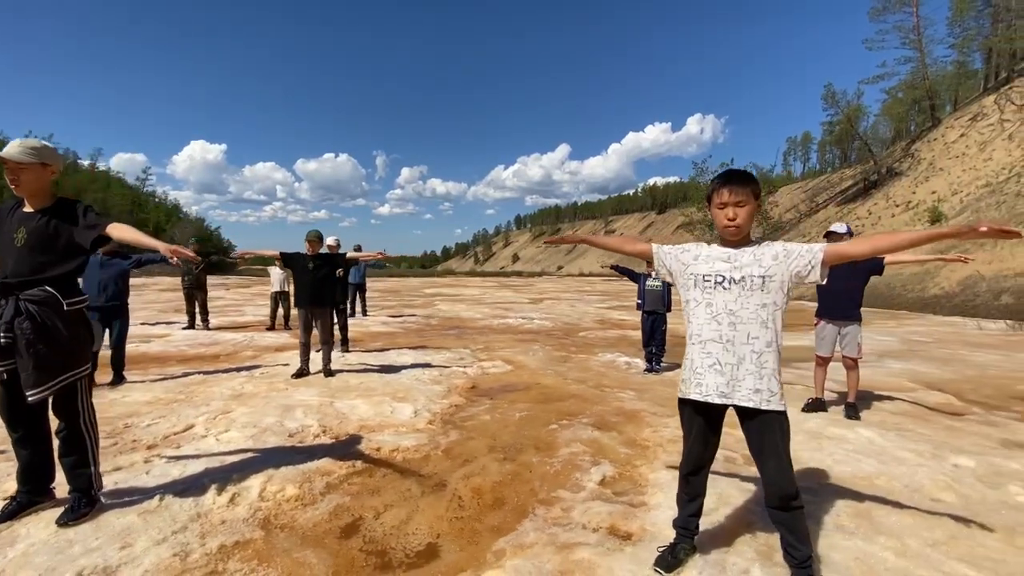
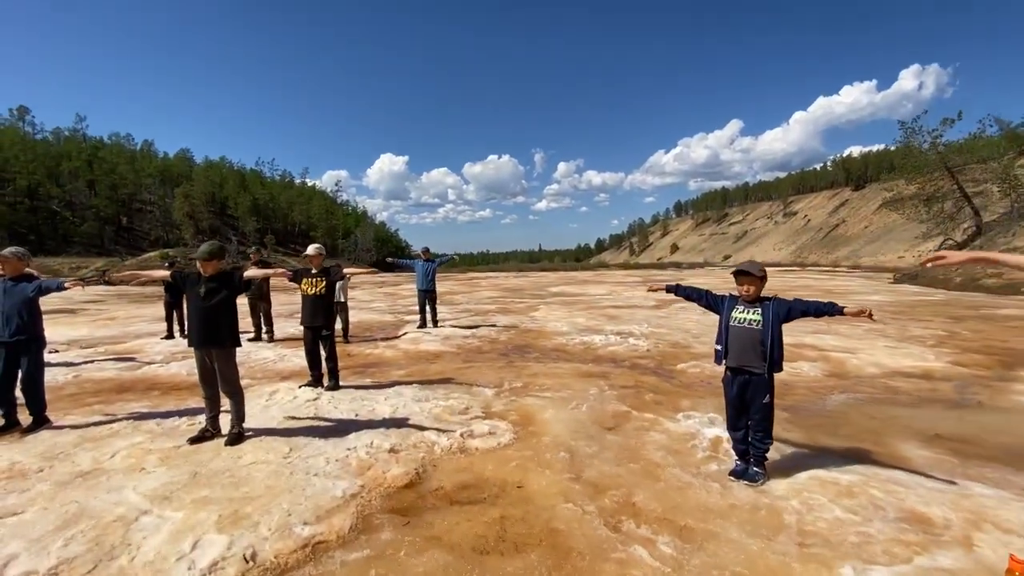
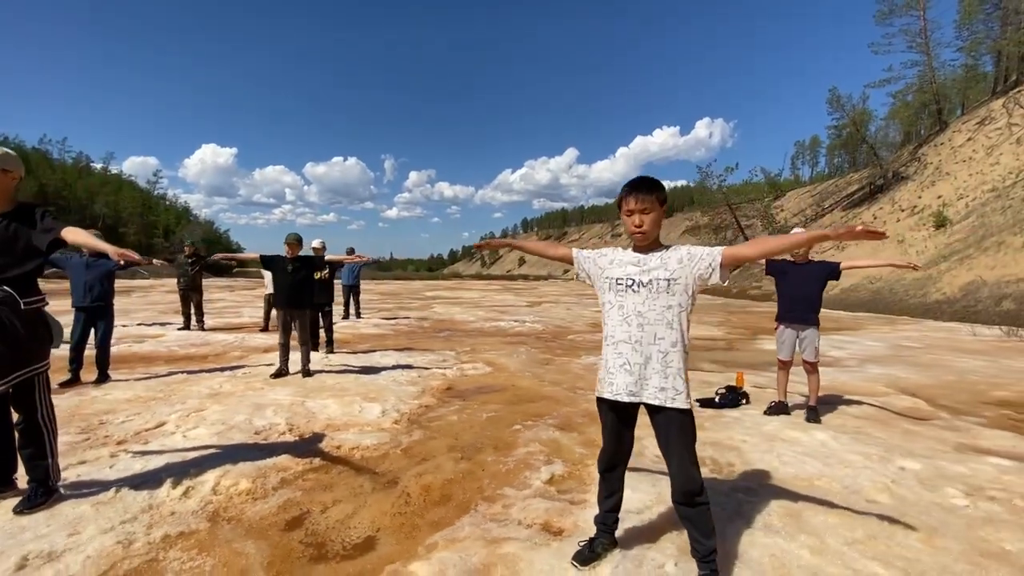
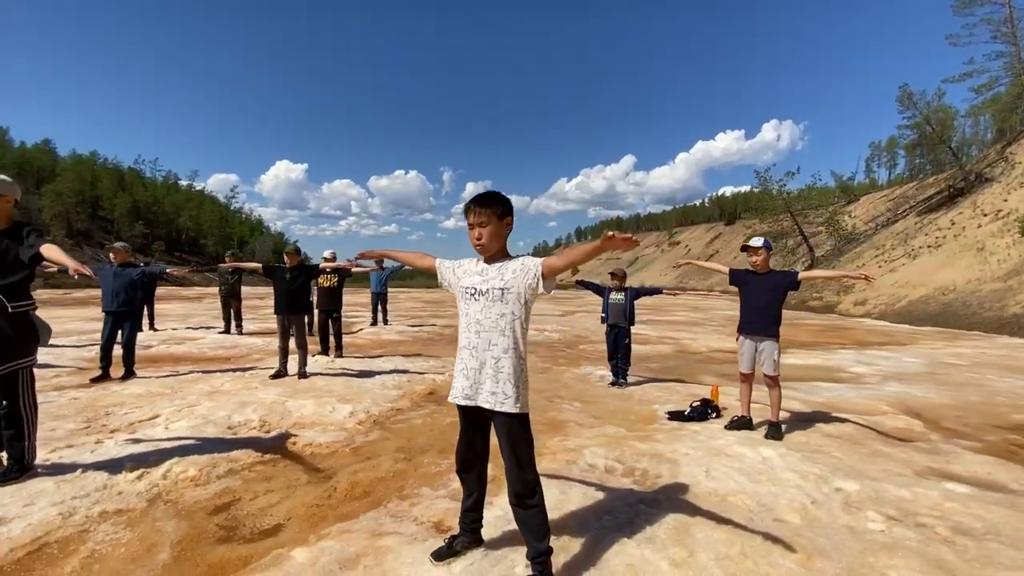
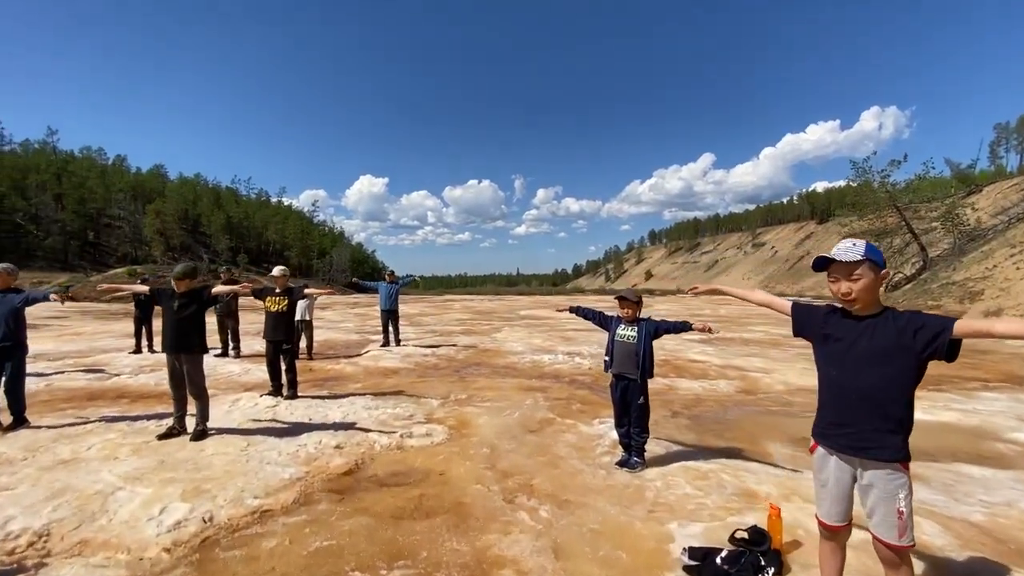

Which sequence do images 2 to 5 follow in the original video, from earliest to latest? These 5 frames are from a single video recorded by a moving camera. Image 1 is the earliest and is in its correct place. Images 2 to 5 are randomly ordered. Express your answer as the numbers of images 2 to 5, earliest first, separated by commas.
3, 4, 5, 2
